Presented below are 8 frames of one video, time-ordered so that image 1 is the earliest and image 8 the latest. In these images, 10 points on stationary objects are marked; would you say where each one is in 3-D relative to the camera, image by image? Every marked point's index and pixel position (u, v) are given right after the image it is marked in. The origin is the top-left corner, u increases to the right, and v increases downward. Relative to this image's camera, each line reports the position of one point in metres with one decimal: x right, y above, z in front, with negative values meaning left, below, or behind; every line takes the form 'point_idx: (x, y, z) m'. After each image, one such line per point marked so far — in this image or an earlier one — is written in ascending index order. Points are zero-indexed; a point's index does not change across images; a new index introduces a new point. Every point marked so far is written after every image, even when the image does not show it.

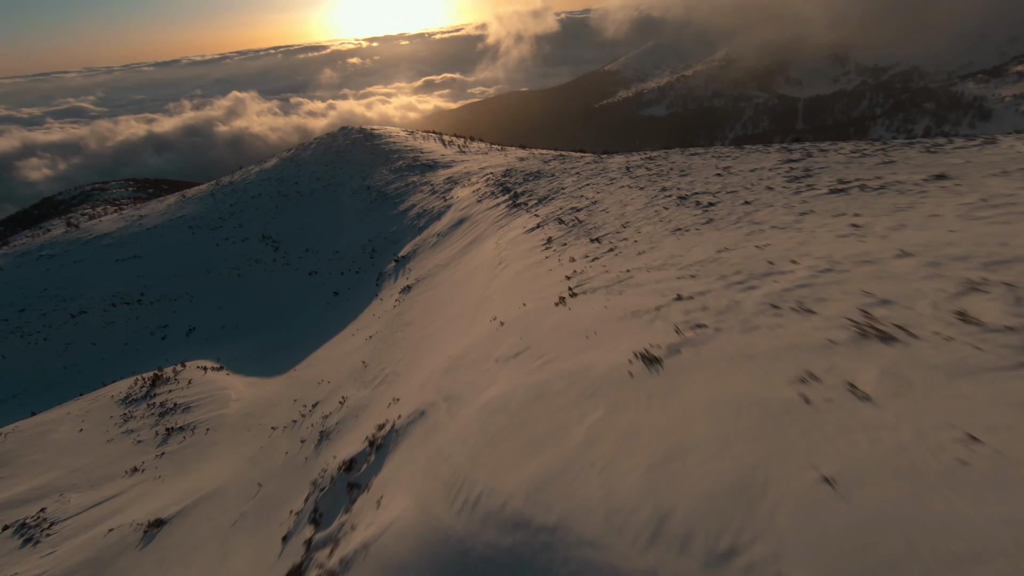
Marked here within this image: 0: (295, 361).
0: (-10.4, -3.7, +20.0) m
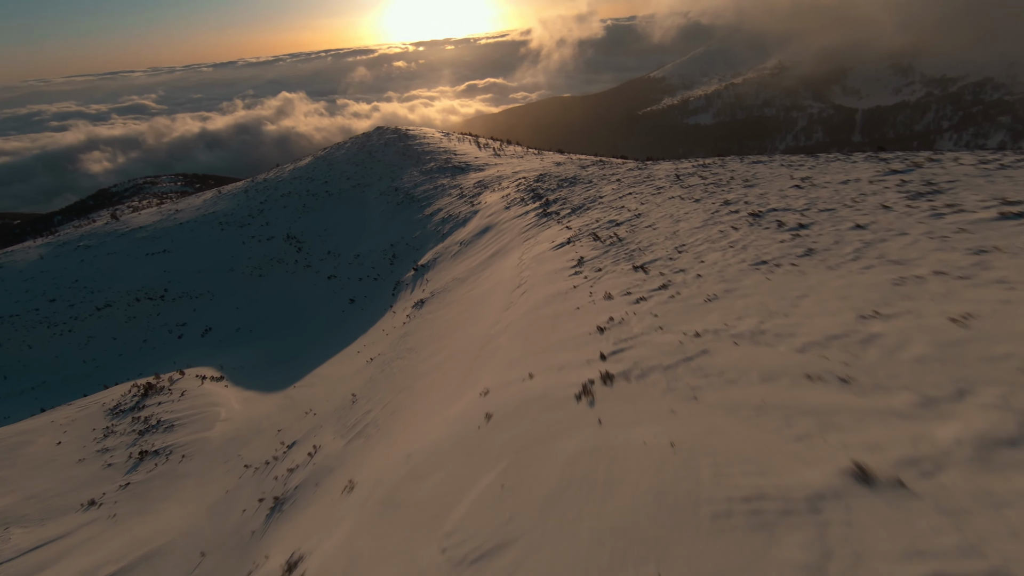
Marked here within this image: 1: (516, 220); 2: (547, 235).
0: (-9.4, -4.0, +18.5) m
1: (+0.2, +3.0, +18.7) m
2: (+1.2, +1.8, +14.5) m
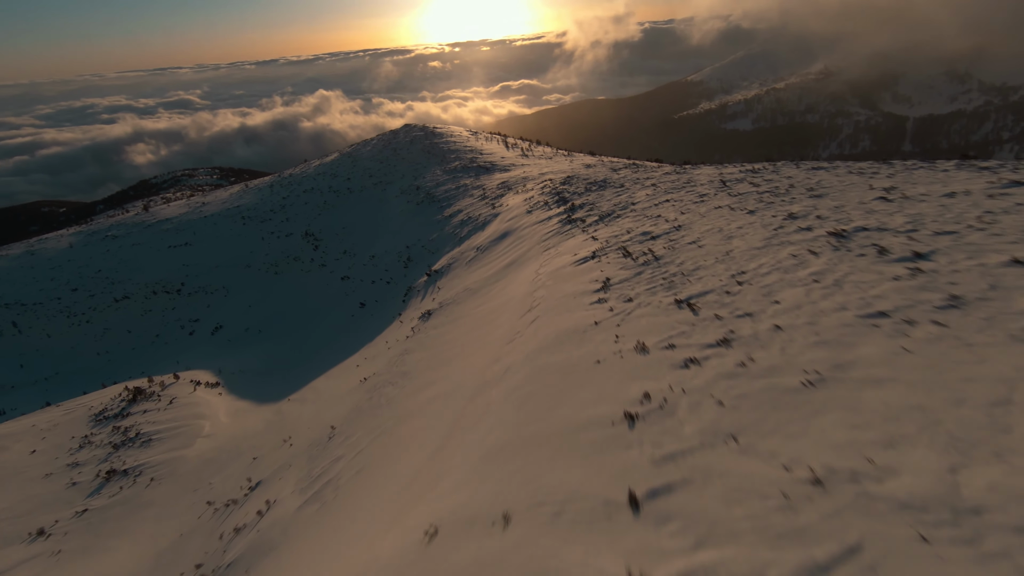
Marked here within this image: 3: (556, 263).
0: (-8.9, -4.2, +17.2) m
1: (+1.0, +2.5, +16.9) m
2: (+1.7, +1.3, +12.6) m
3: (+1.2, +0.7, +11.5) m
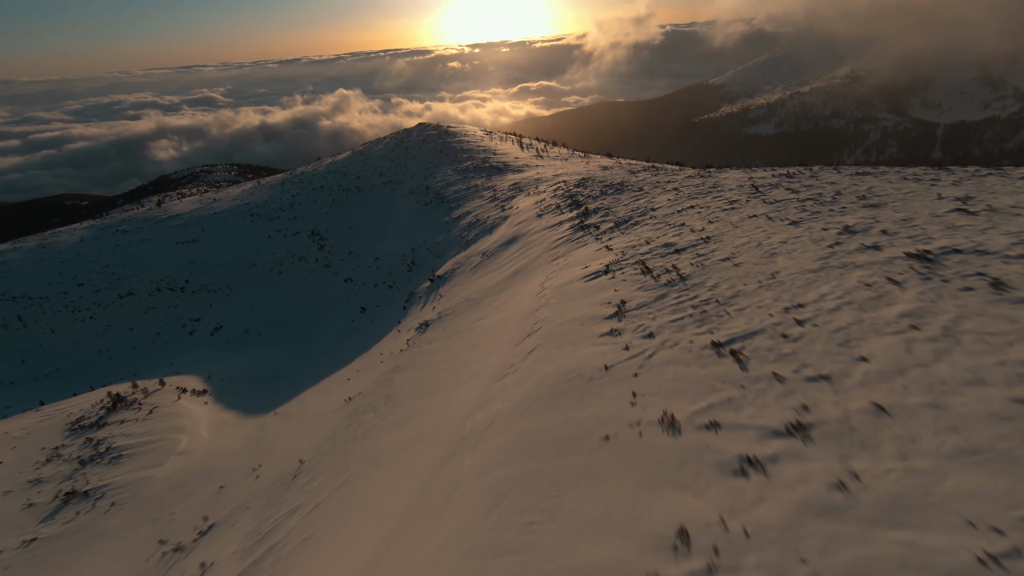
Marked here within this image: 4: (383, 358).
0: (-8.8, -4.3, +16.2) m
1: (+1.3, +2.1, +15.6) m
2: (+1.8, +0.9, +11.2) m
3: (+1.2, +0.3, +10.2) m
4: (-4.3, -2.4, +14.1) m
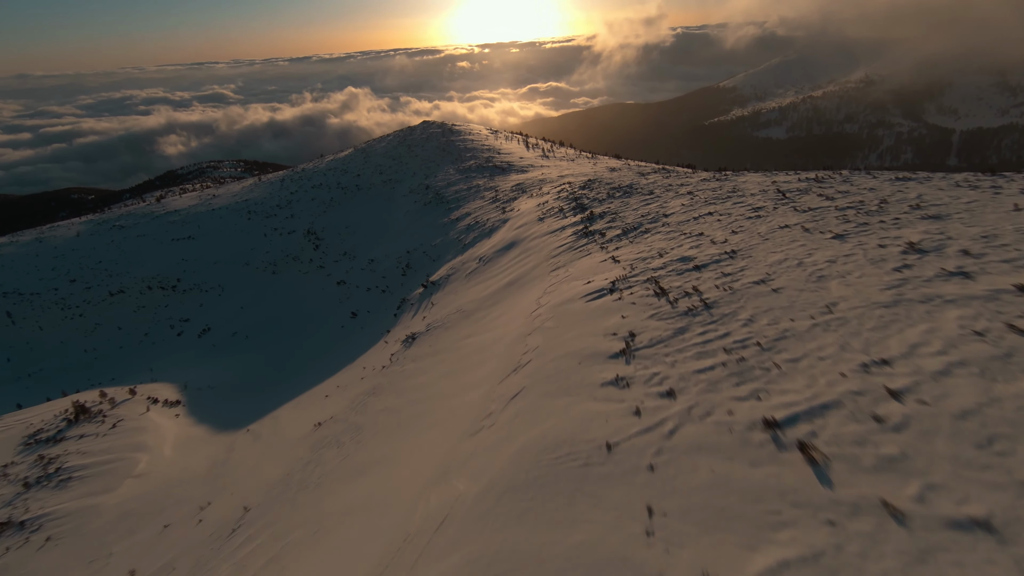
0: (-9.0, -4.5, +15.0) m
1: (+1.2, +1.7, +14.2) m
2: (+1.7, +0.5, +9.9) m
3: (+1.1, -0.1, +8.8) m
4: (-4.5, -2.6, +12.8) m
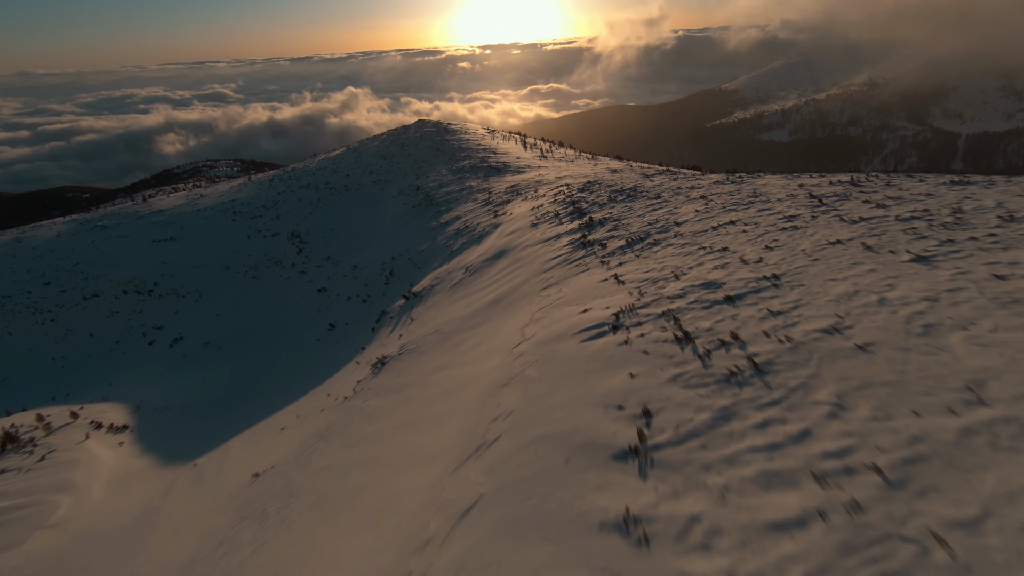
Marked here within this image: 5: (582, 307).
0: (-9.4, -4.9, +13.2) m
1: (+0.8, +1.2, +12.4) m
2: (+1.3, 0.0, +8.1) m
3: (+0.7, -0.6, +7.0) m
4: (-4.9, -3.1, +11.0) m
5: (+1.2, -0.3, +7.1) m
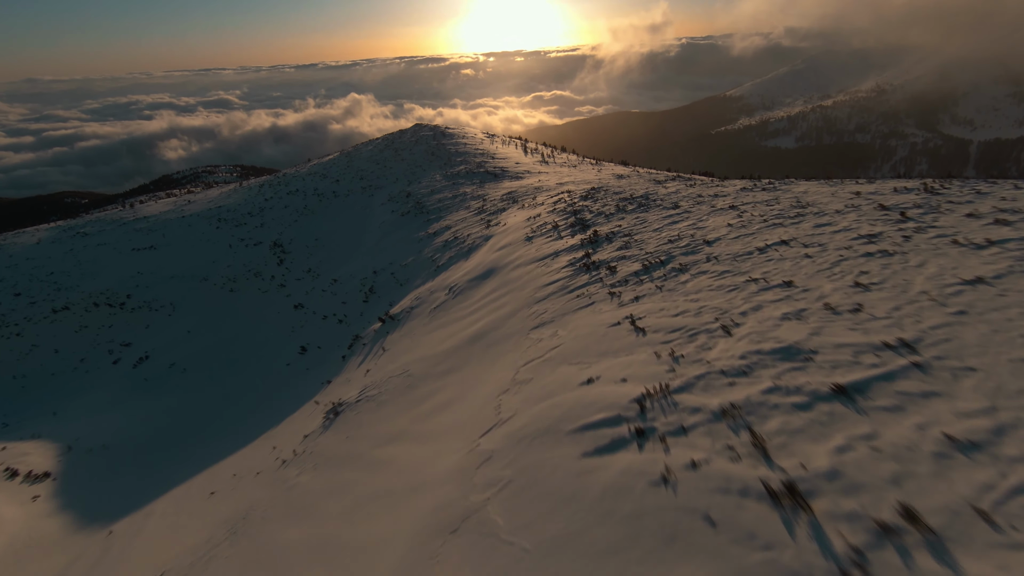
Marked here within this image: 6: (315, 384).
0: (-9.7, -5.6, +11.0) m
1: (+0.5, +0.5, +10.2) m
2: (+1.0, -0.6, +5.9) m
3: (+0.3, -1.2, +4.8) m
4: (-5.2, -3.7, +8.8) m
5: (+0.8, -0.9, +4.9) m
6: (-6.5, -3.1, +13.8) m
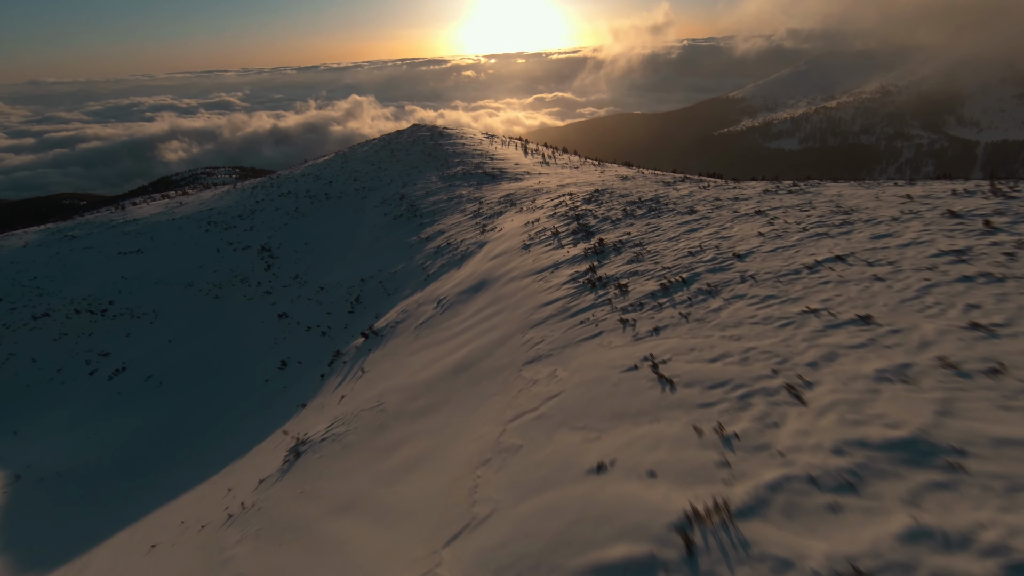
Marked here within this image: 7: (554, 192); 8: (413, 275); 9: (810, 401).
0: (-9.8, -5.9, +9.6) m
1: (+0.4, +0.2, +8.9) m
2: (+0.8, -1.0, +4.5) m
3: (+0.2, -1.5, +3.5) m
4: (-5.4, -4.1, +7.5) m
5: (+0.7, -1.3, +3.5) m
6: (-6.6, -3.5, +12.5) m
7: (+1.9, +4.5, +19.4) m
8: (-3.8, +0.5, +16.2) m
9: (+2.2, -0.7, +3.4) m
